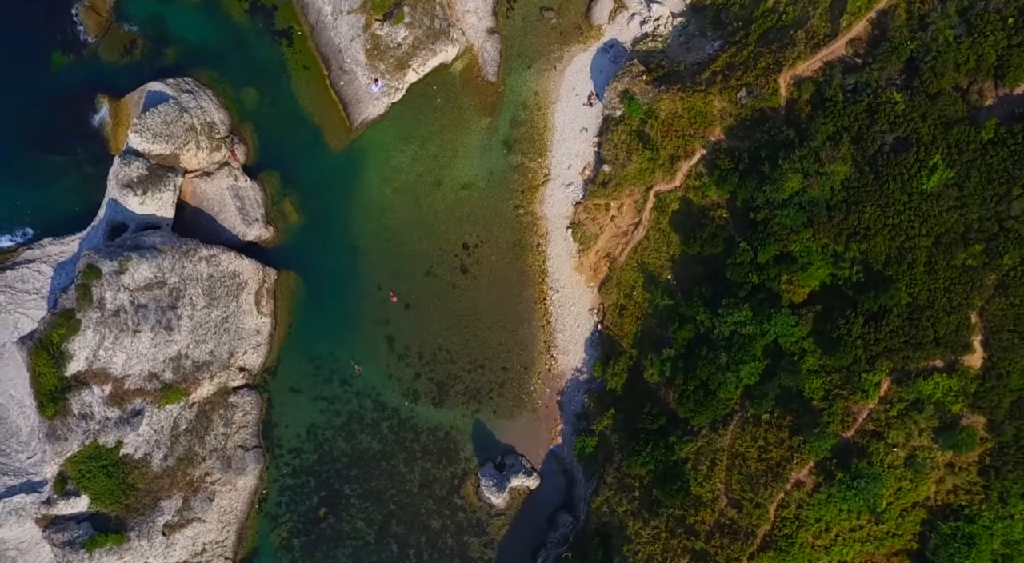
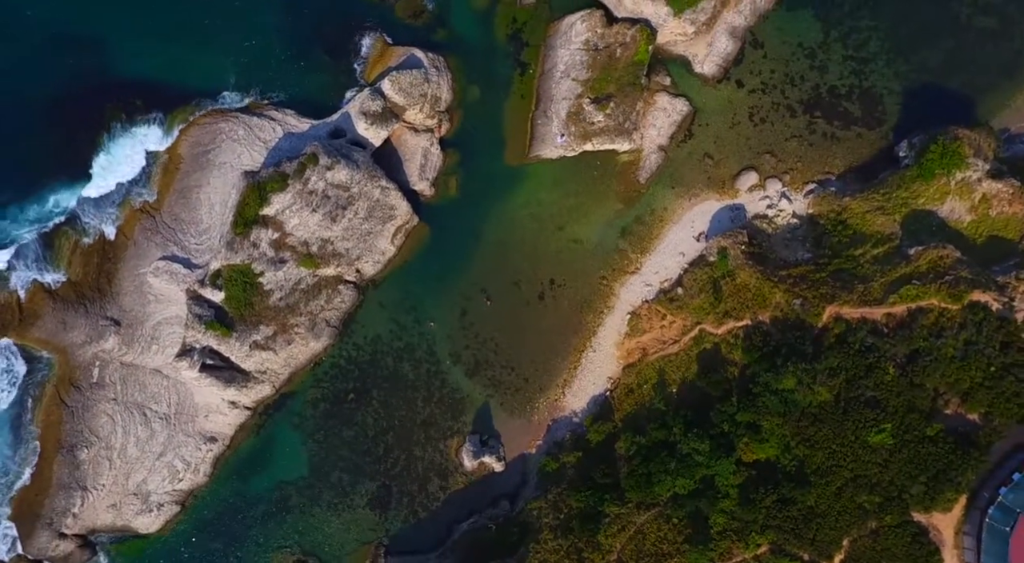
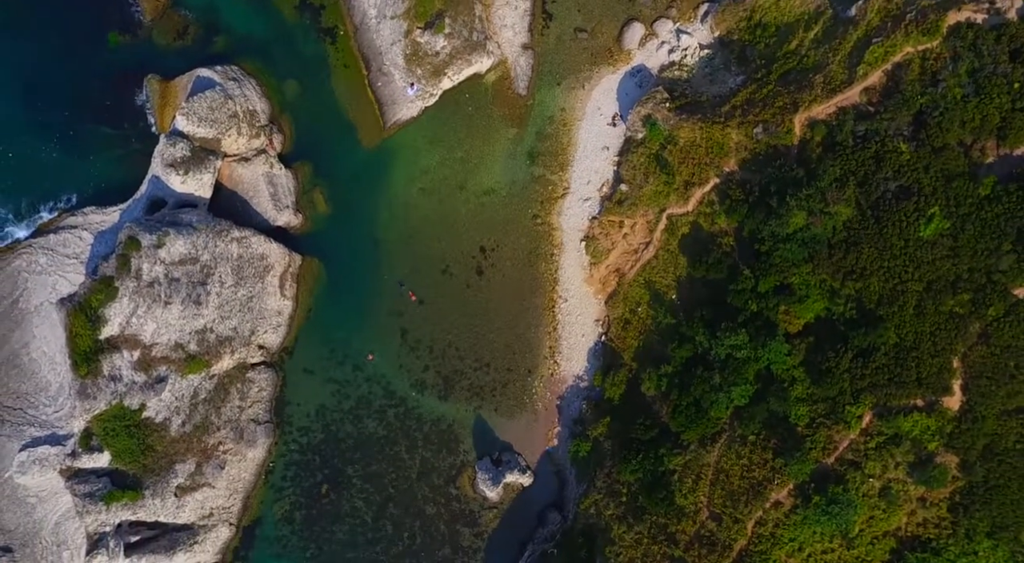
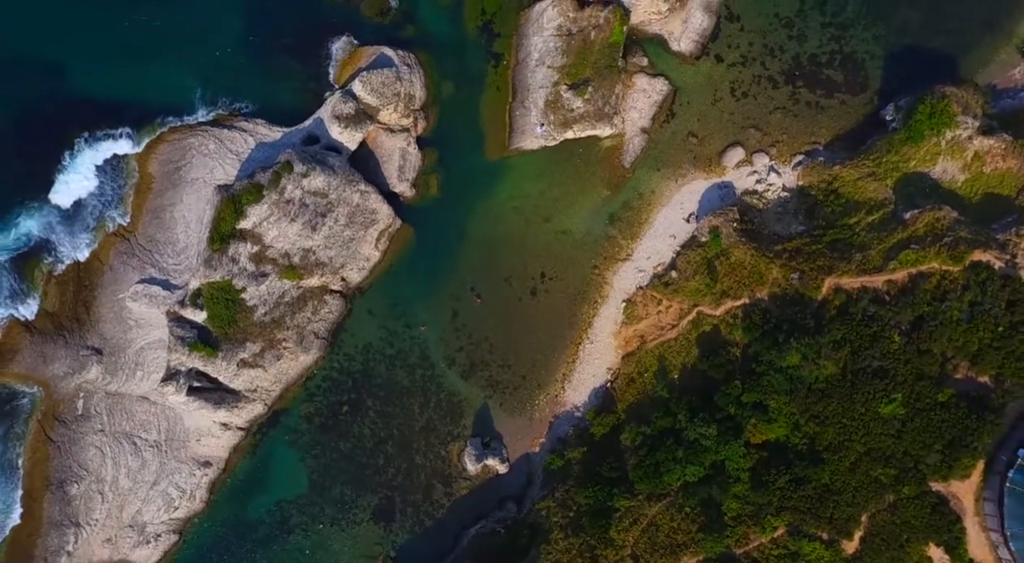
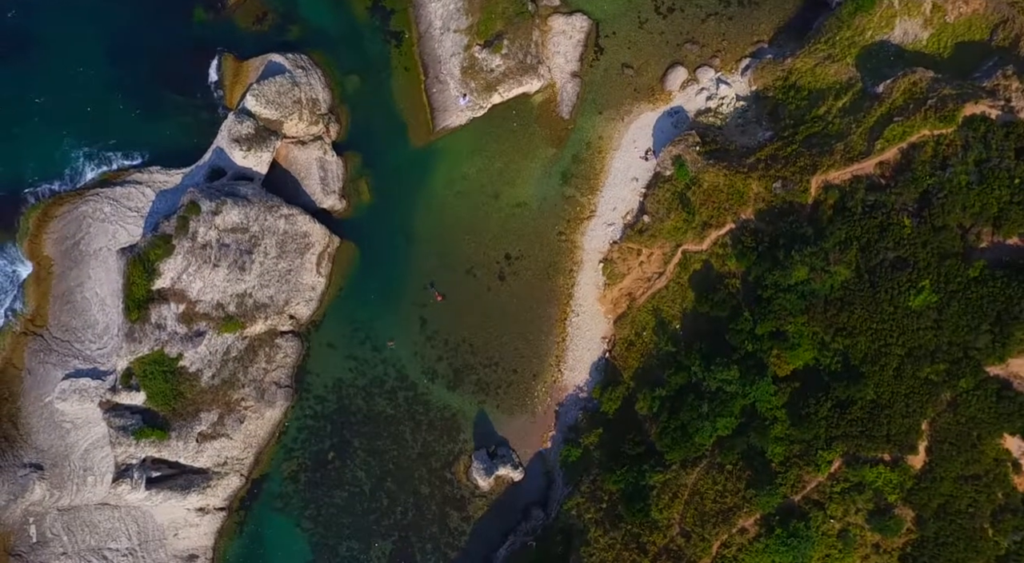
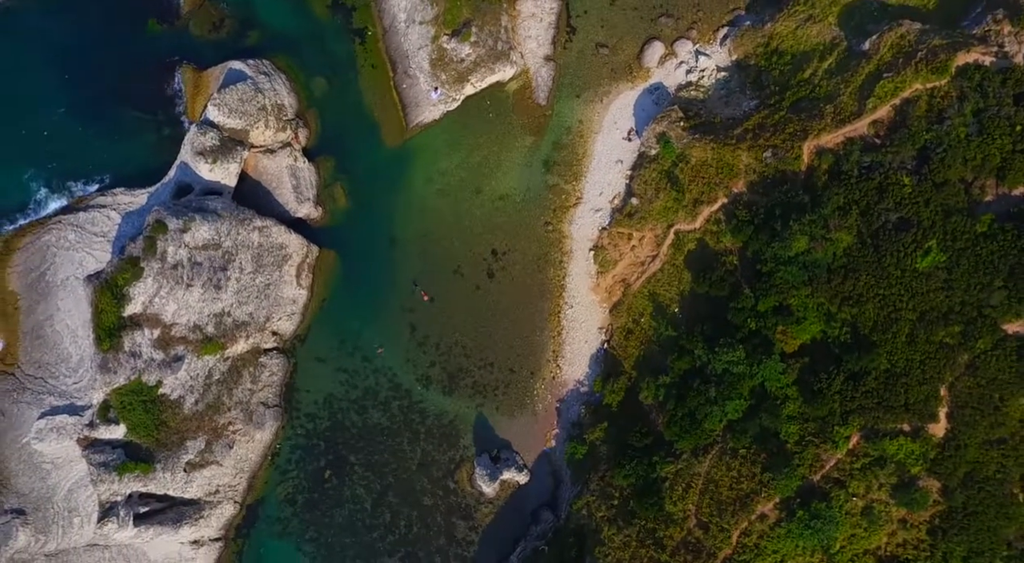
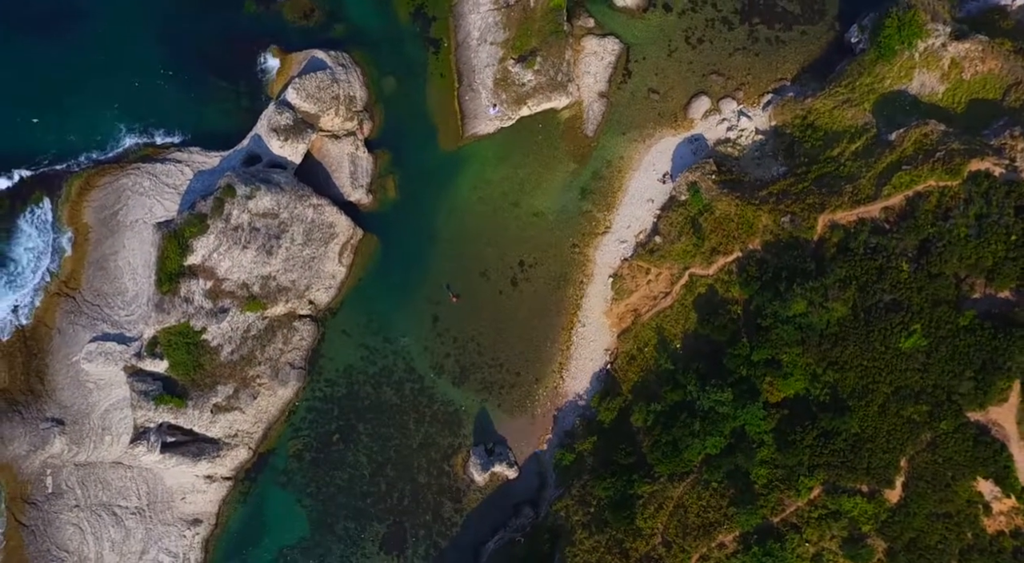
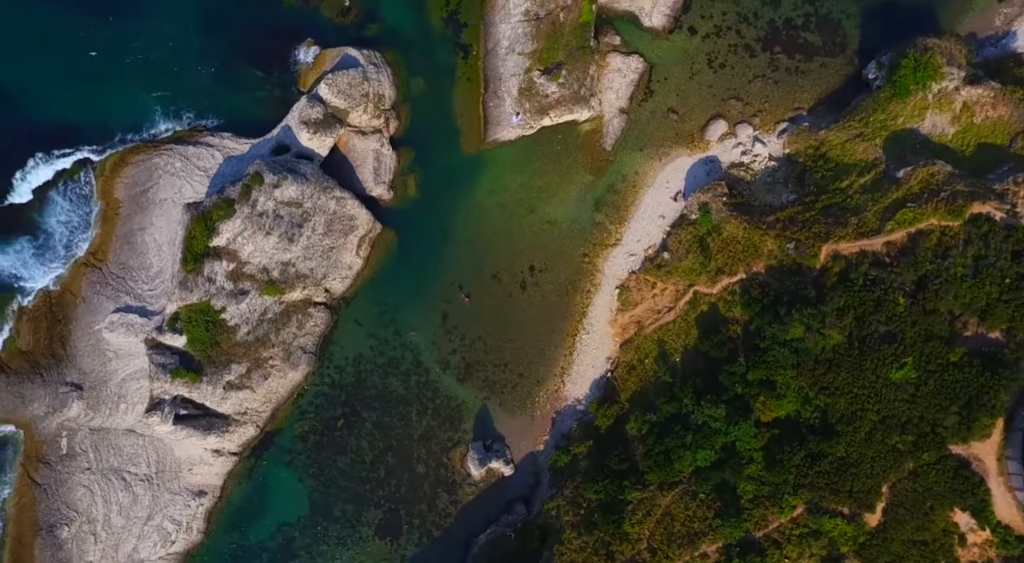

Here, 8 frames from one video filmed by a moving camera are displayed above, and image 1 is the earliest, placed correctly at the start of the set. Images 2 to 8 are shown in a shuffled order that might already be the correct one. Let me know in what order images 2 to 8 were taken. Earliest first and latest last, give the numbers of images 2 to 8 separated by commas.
3, 6, 5, 7, 8, 4, 2
